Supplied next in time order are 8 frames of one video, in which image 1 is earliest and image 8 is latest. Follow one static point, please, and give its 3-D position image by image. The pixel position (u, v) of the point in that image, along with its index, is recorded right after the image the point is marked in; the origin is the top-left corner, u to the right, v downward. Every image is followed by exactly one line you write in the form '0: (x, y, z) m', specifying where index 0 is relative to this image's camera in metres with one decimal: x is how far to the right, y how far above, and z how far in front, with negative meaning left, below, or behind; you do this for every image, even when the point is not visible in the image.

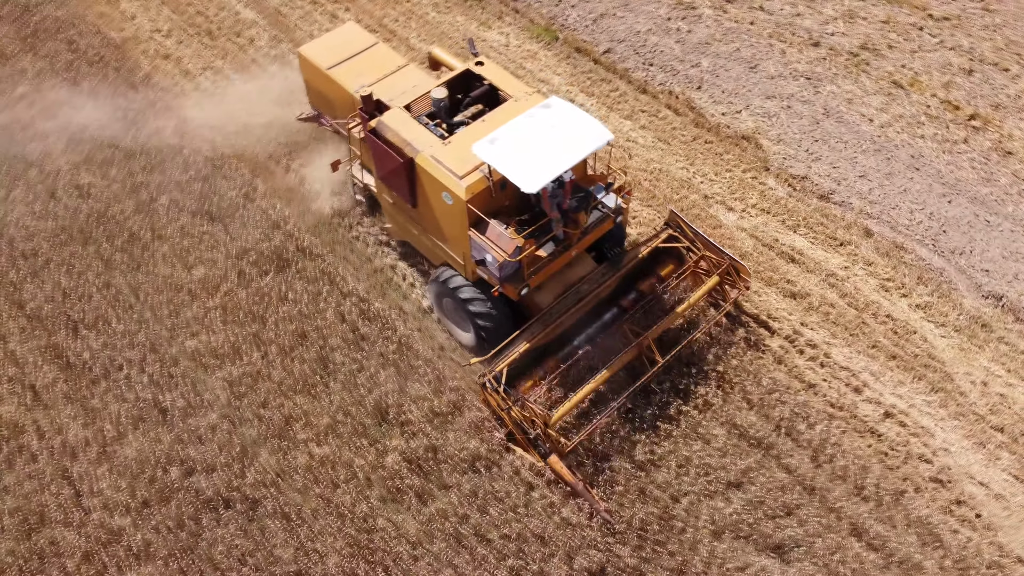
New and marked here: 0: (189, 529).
0: (-3.0, -2.2, +7.5) m
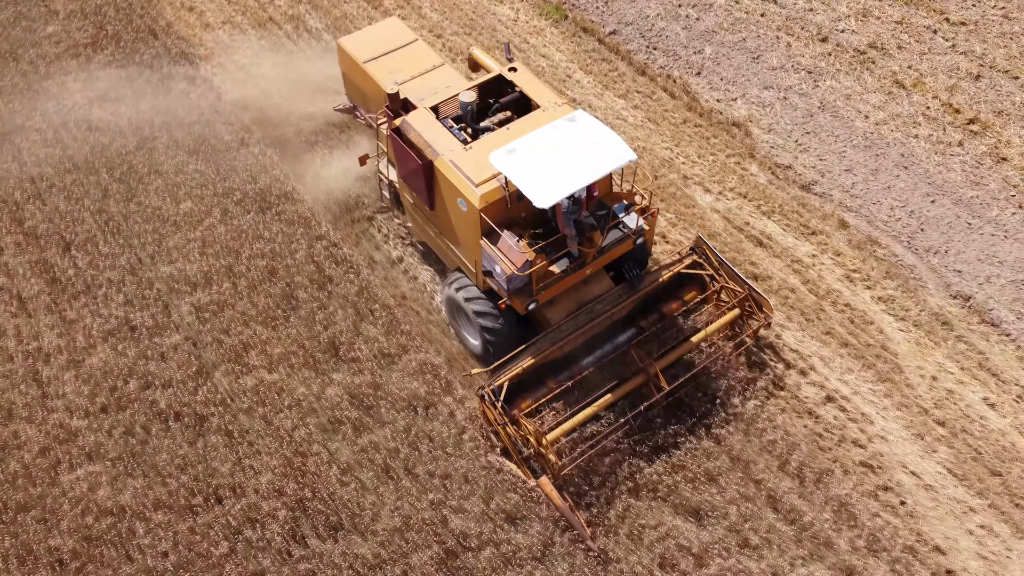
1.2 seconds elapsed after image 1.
0: (-3.7, -1.4, +8.0) m
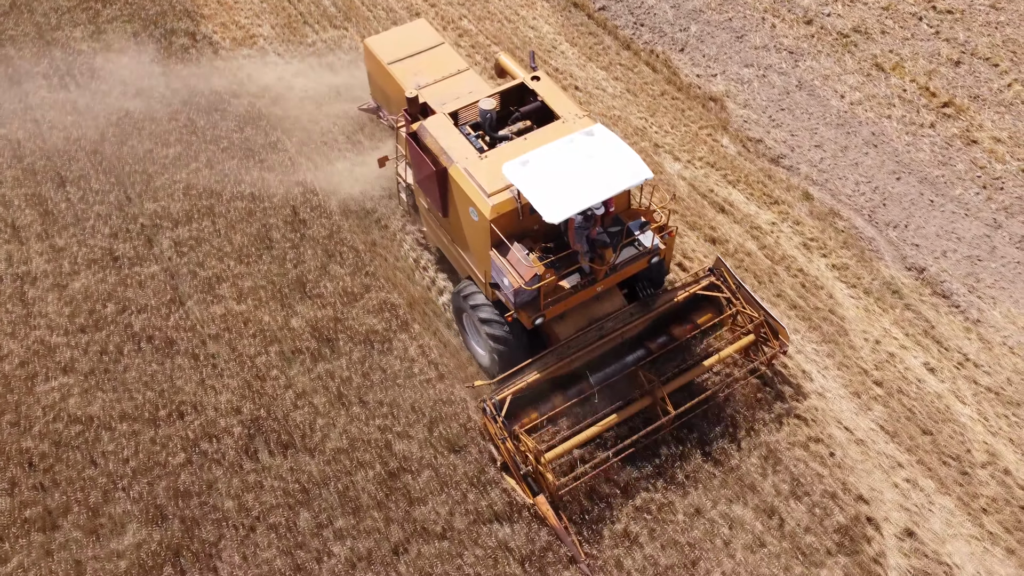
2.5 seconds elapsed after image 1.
0: (-4.2, -0.7, +8.5) m
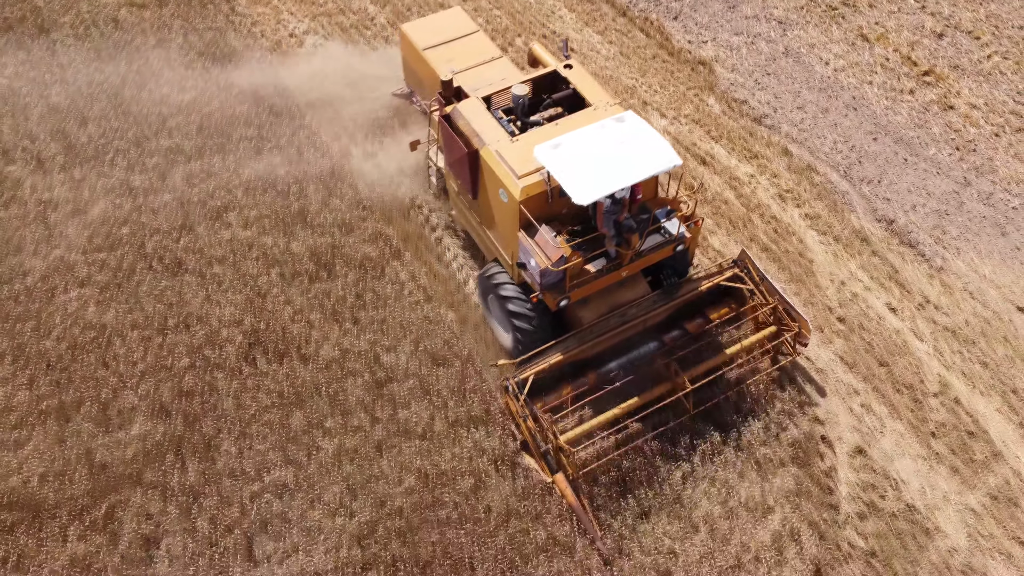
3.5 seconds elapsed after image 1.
0: (-4.4, +0.2, +9.2) m
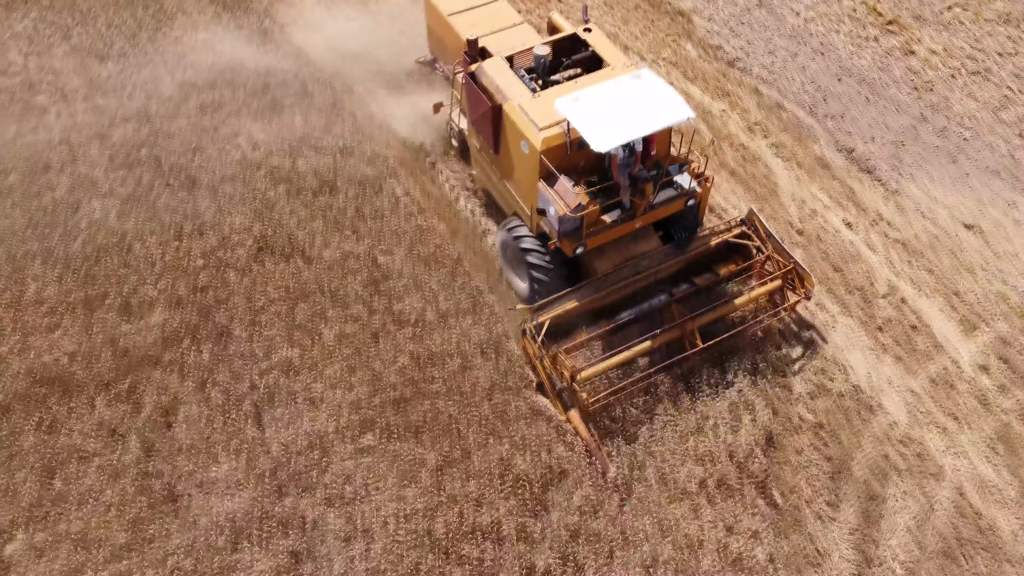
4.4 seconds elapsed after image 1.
0: (-4.6, +1.3, +10.0) m
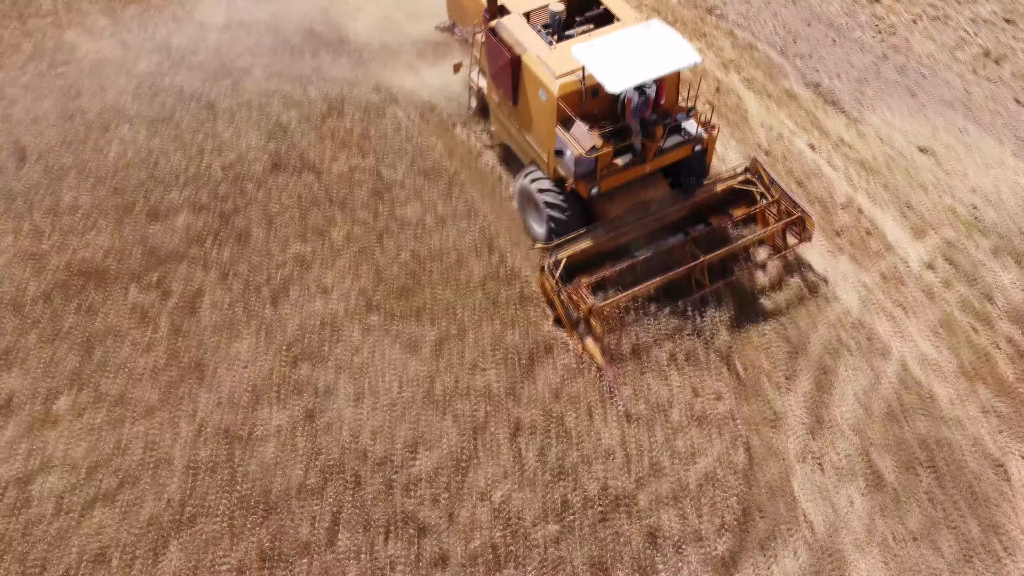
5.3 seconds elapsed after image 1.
0: (-4.7, +2.4, +11.0) m
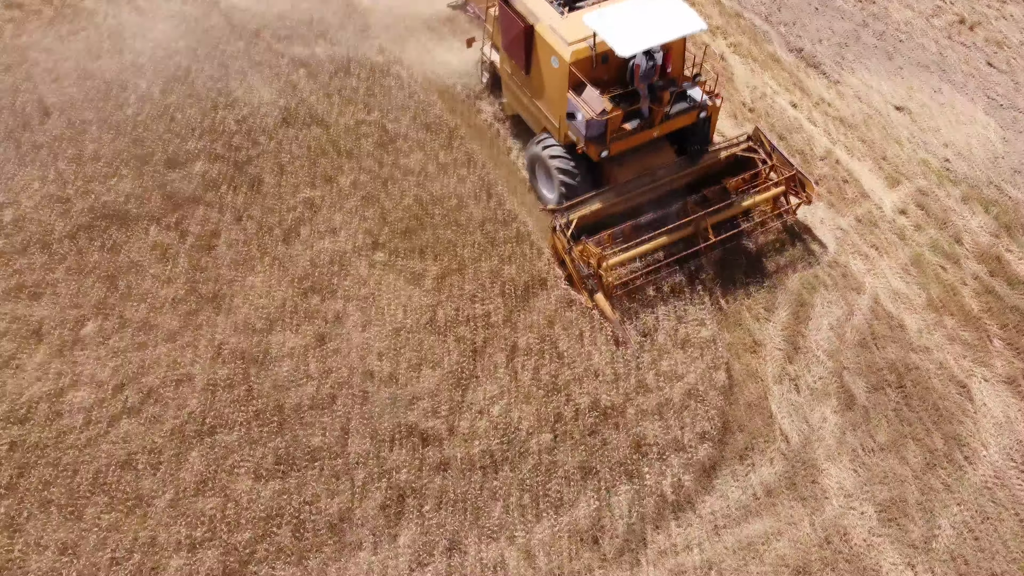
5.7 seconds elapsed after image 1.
0: (-4.7, +3.1, +11.6) m
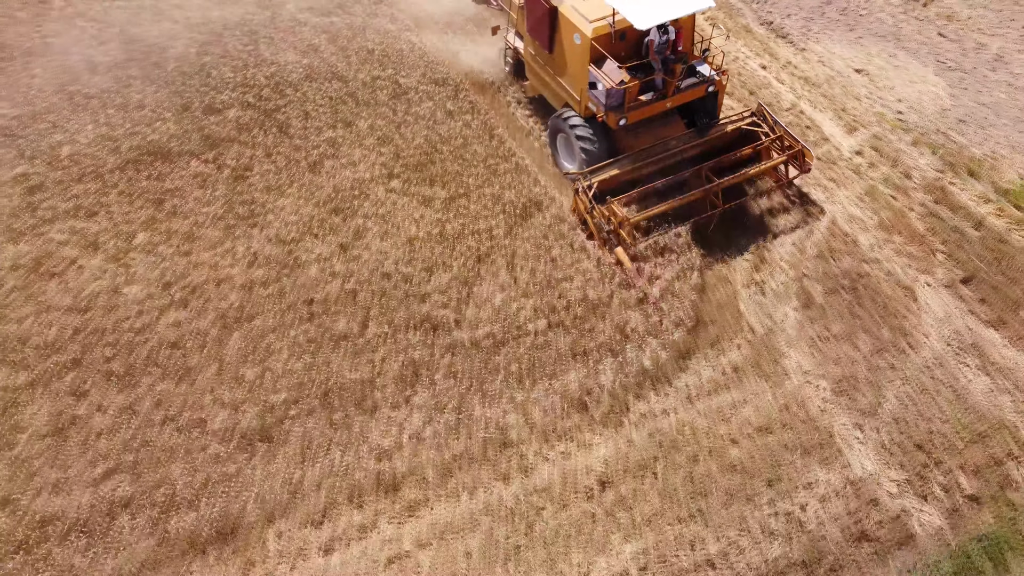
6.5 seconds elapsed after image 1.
0: (-4.7, +4.0, +12.9) m
